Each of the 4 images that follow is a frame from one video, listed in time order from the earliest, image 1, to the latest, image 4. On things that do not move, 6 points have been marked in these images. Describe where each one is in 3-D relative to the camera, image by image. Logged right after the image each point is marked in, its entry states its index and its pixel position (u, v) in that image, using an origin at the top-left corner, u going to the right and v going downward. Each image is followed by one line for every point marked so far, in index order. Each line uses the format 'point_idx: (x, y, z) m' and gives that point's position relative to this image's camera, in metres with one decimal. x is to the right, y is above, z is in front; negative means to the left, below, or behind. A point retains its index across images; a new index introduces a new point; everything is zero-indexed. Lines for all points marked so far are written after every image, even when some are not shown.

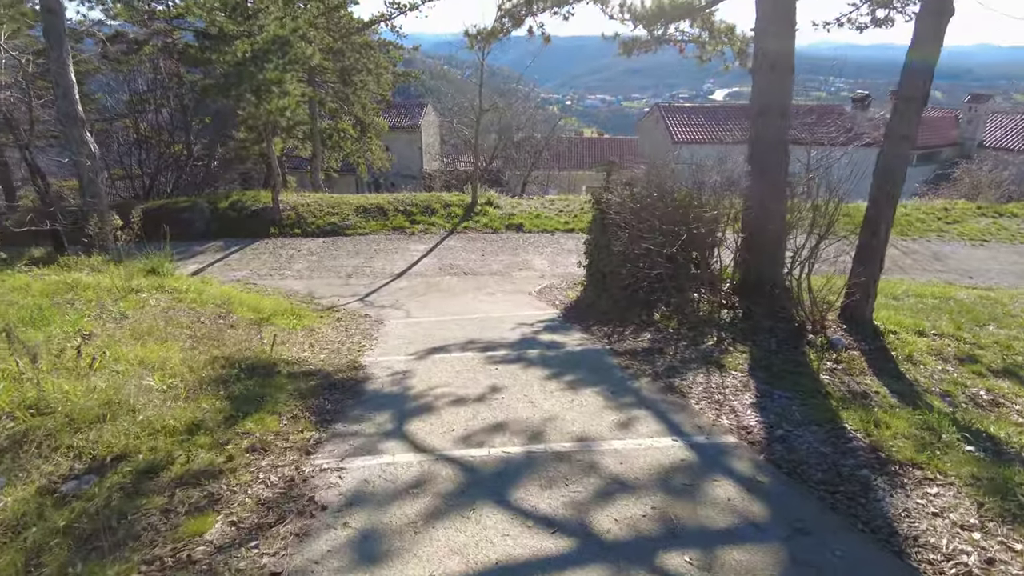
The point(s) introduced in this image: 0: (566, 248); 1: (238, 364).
0: (+1.0, +0.8, +12.7) m
1: (-2.1, -0.6, +5.1) m
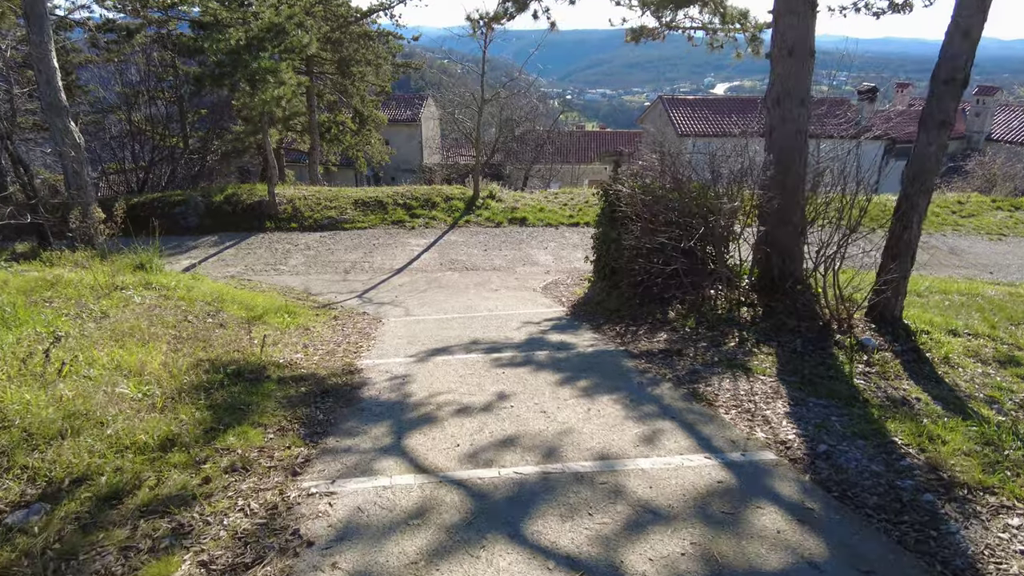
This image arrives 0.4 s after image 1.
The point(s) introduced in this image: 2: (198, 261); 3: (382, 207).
0: (+1.1, +0.8, +12.3) m
1: (-2.0, -0.6, +4.7) m
2: (-5.7, +0.5, +12.0) m
3: (-2.8, +1.8, +14.5) m
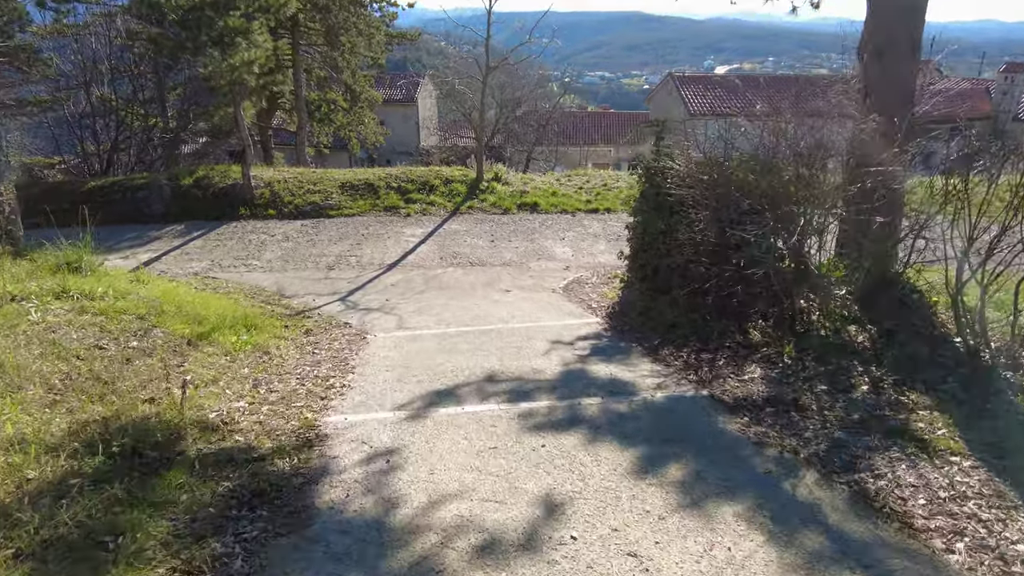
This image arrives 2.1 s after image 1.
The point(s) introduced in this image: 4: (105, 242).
0: (+1.3, +0.9, +10.6) m
1: (-1.8, -0.7, +3.0) m
2: (-5.5, +0.5, +10.2) m
3: (-2.7, +1.9, +12.7) m
4: (-6.7, +0.8, +11.0) m
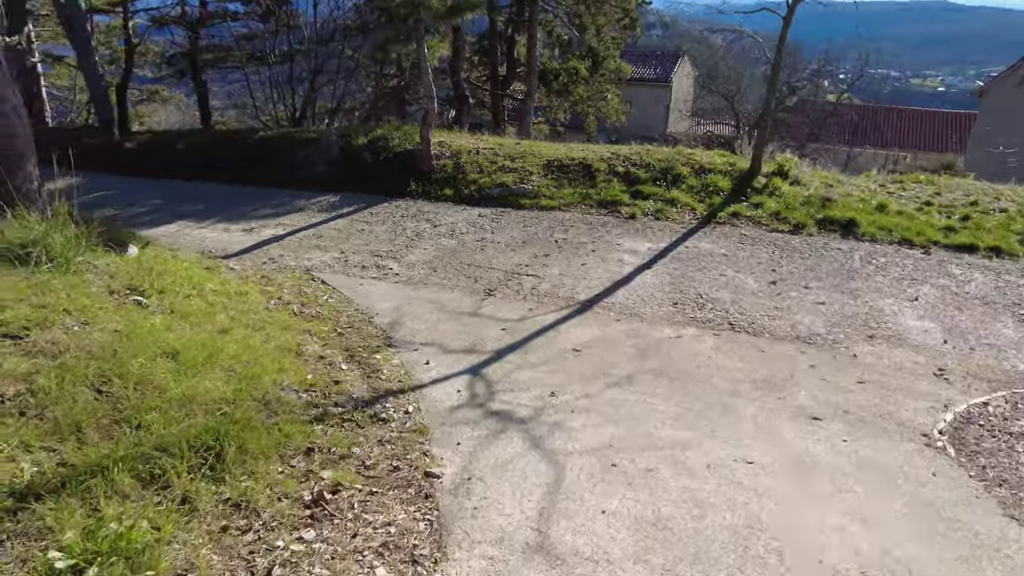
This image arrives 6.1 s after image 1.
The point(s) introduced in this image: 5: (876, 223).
0: (+3.9, 0.0, +5.6) m
1: (-1.7, -1.1, -0.6) m
2: (-2.6, +0.6, +7.4) m
3: (+1.0, +1.5, +8.8) m
4: (-3.5, +1.0, +8.5) m
5: (+3.9, +0.7, +7.2) m
